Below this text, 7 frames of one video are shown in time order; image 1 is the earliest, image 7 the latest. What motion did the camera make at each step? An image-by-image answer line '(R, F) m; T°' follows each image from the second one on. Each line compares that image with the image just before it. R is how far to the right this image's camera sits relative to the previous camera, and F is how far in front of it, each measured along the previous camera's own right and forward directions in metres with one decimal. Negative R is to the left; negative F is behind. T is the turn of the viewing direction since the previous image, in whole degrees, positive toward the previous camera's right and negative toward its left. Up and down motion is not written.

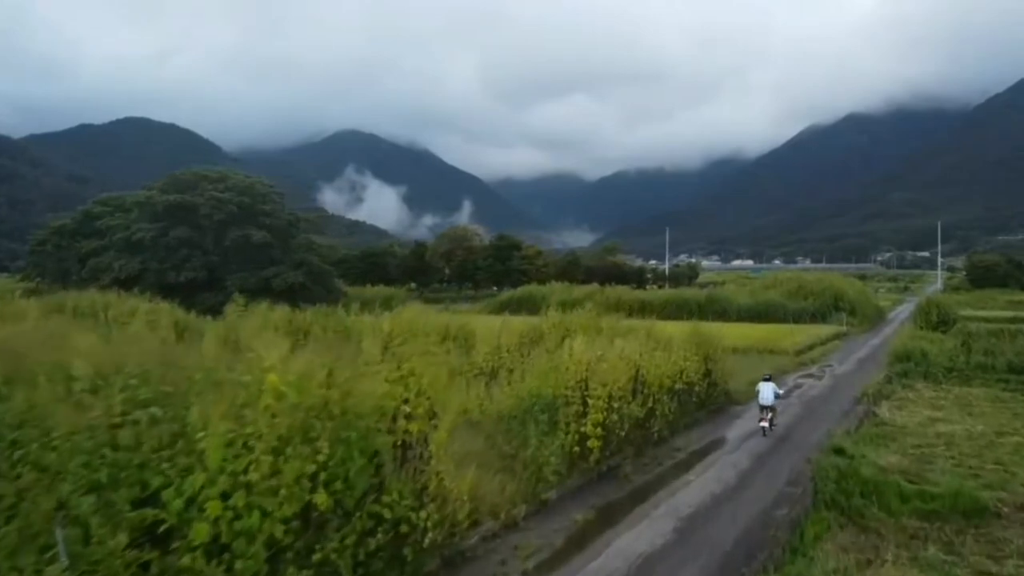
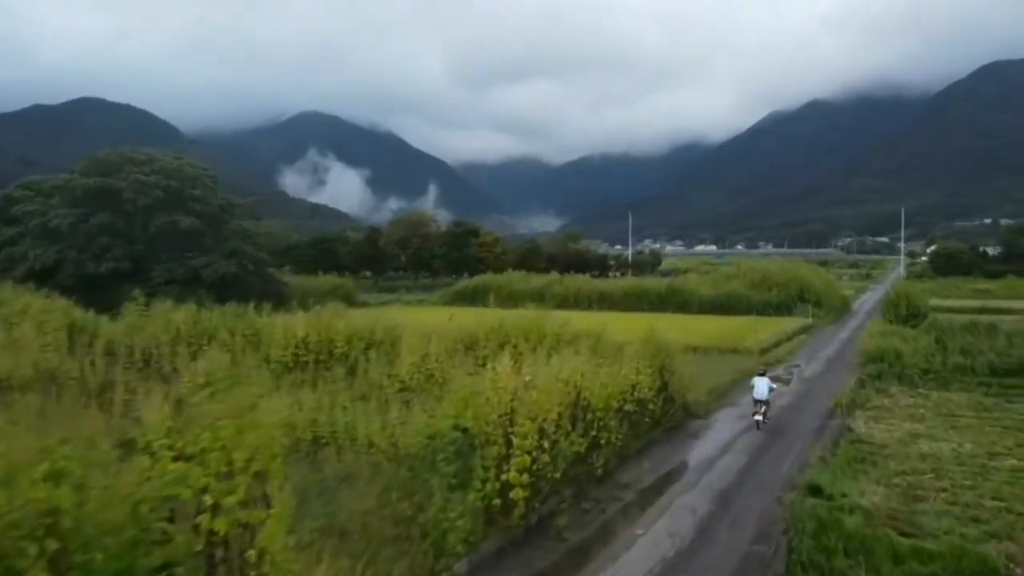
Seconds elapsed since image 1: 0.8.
(+0.6, +2.1) m; +2°
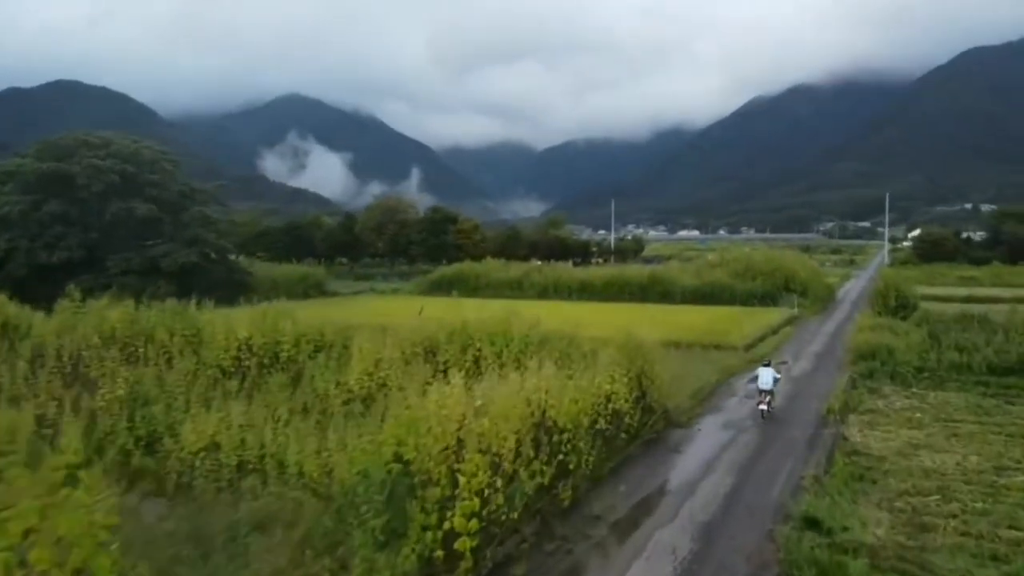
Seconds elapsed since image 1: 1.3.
(+0.3, +1.4) m; +1°
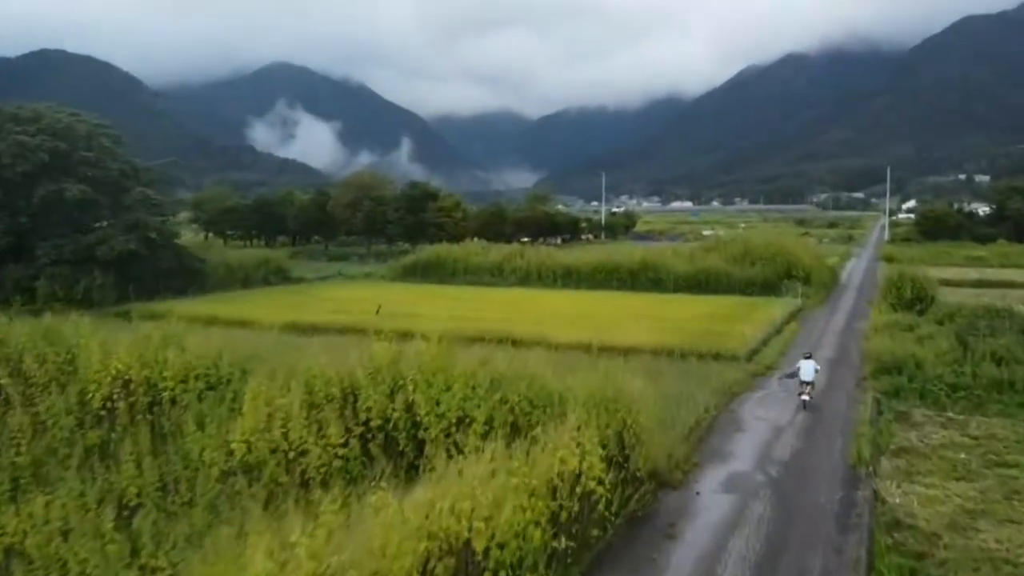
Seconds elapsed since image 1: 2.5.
(+0.6, +3.1) m; 0°
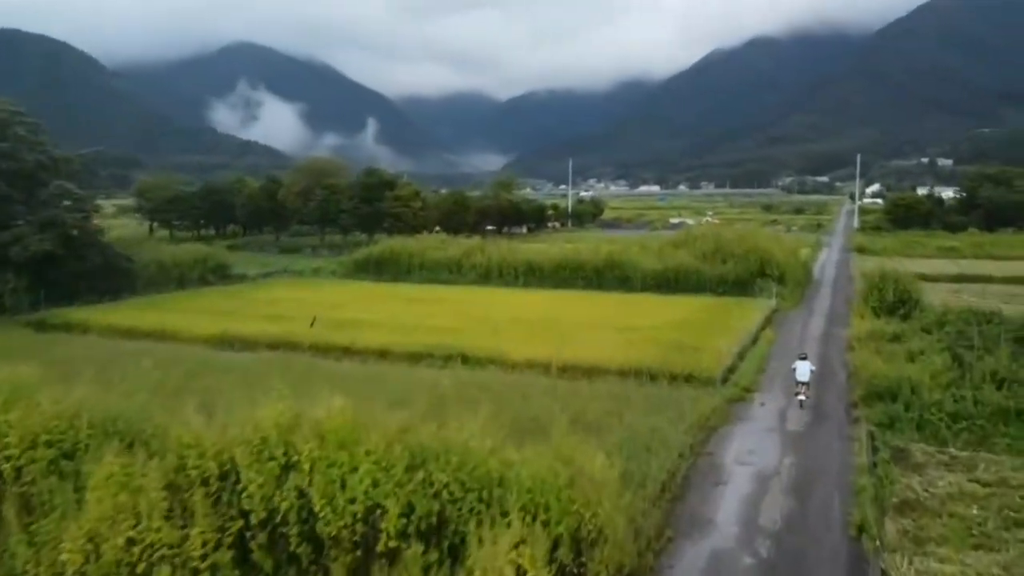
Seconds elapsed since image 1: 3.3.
(+0.4, +2.2) m; +2°
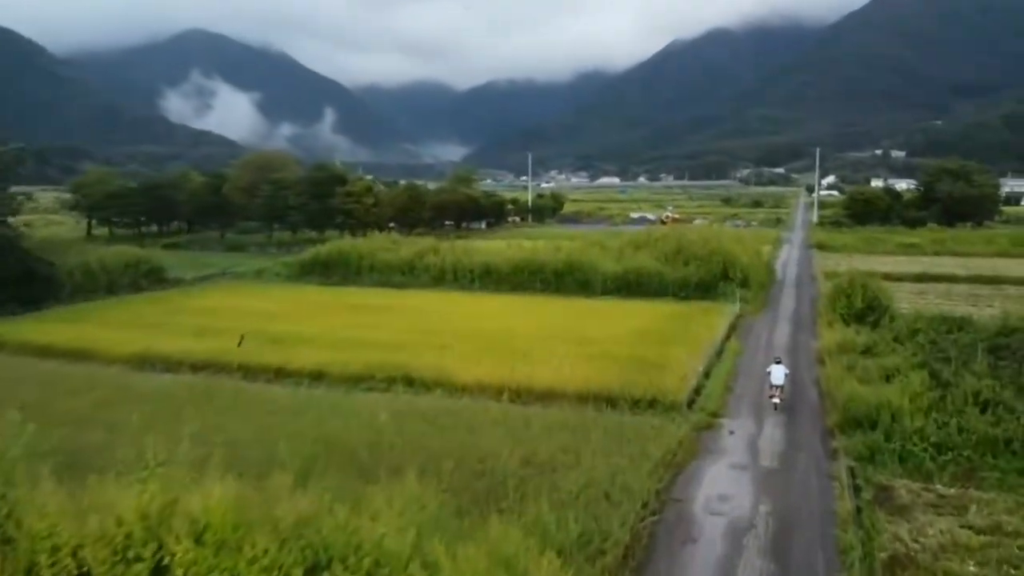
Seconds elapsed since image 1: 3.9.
(+0.3, +1.5) m; +3°
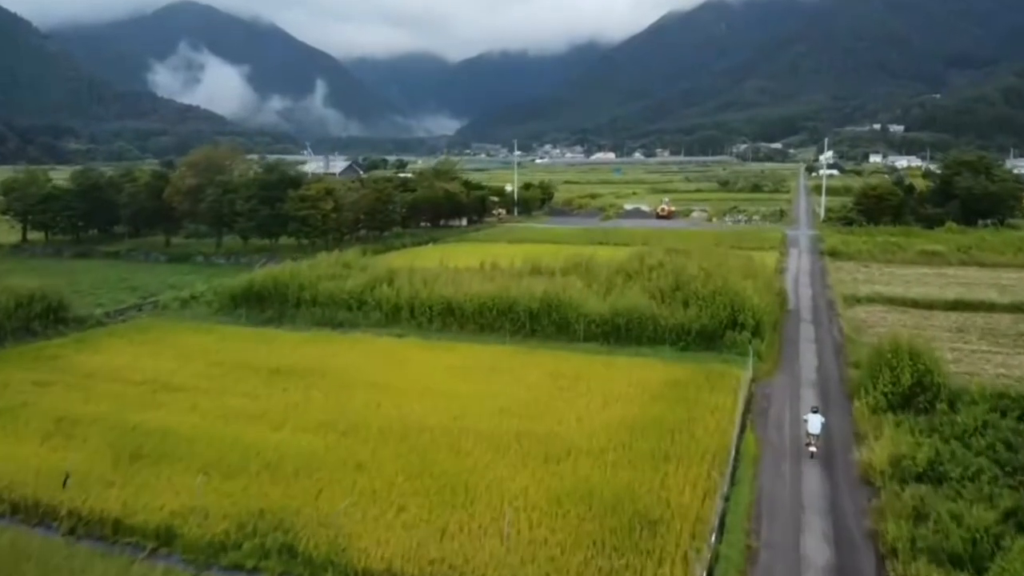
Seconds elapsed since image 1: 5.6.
(+0.9, +5.3) m; 0°
